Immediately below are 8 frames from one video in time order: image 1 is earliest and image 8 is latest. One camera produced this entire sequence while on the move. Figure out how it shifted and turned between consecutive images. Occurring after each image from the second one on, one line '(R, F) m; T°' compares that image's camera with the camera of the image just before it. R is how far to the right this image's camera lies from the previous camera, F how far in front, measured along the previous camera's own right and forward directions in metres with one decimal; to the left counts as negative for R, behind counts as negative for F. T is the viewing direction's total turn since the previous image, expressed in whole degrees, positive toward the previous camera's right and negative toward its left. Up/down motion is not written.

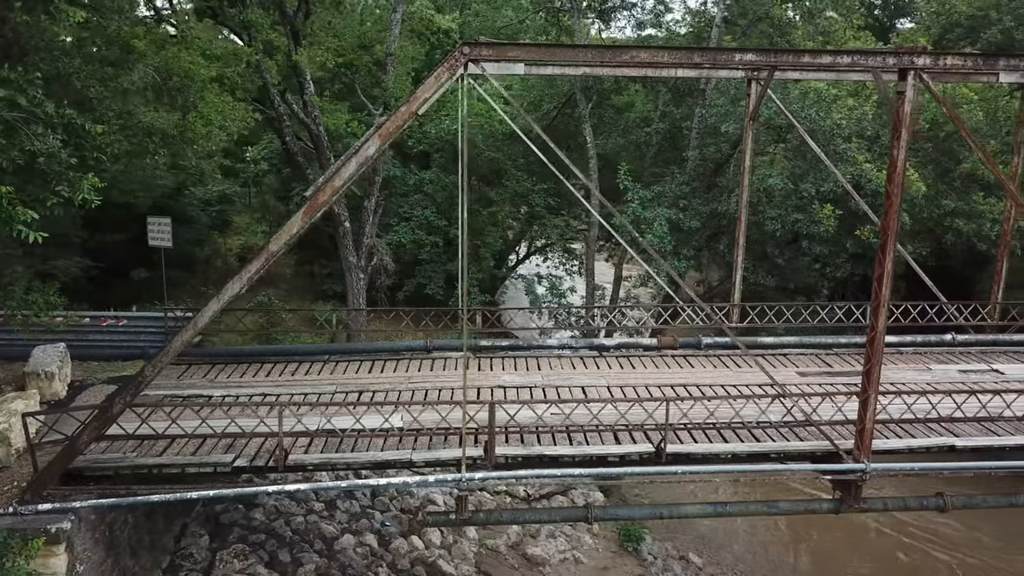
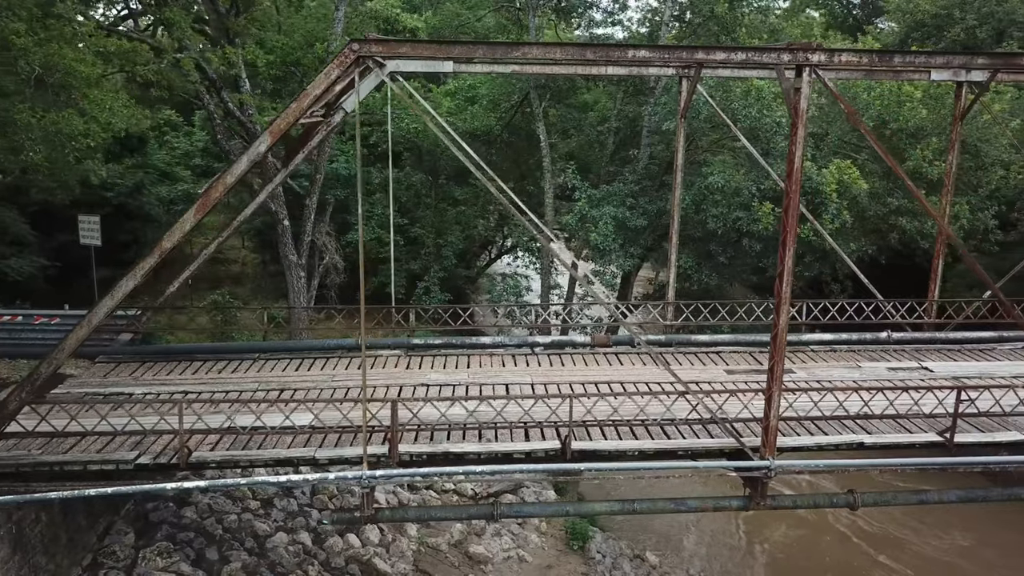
(+0.8, 0.0) m; 0°
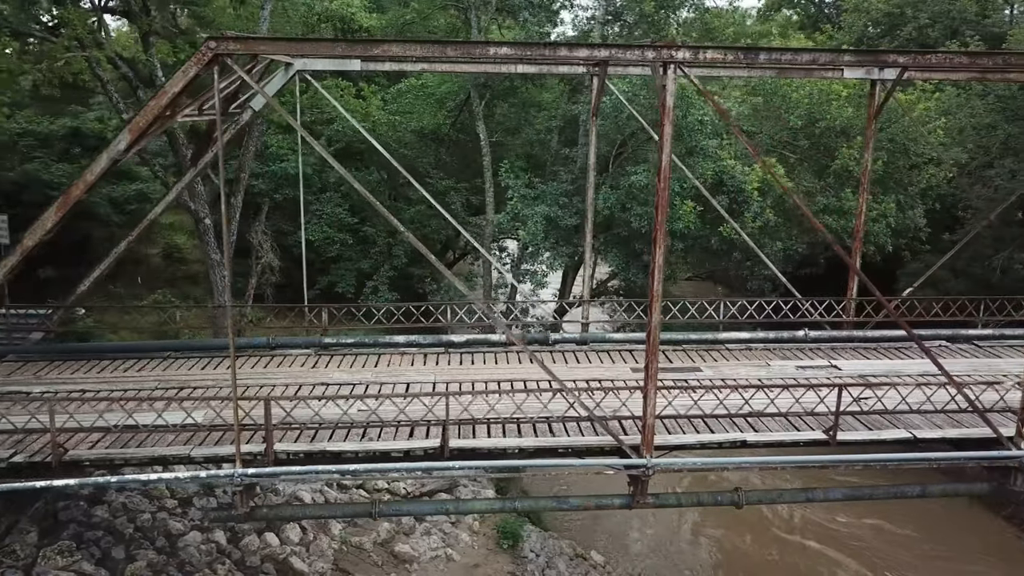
(+1.0, 0.0) m; 0°
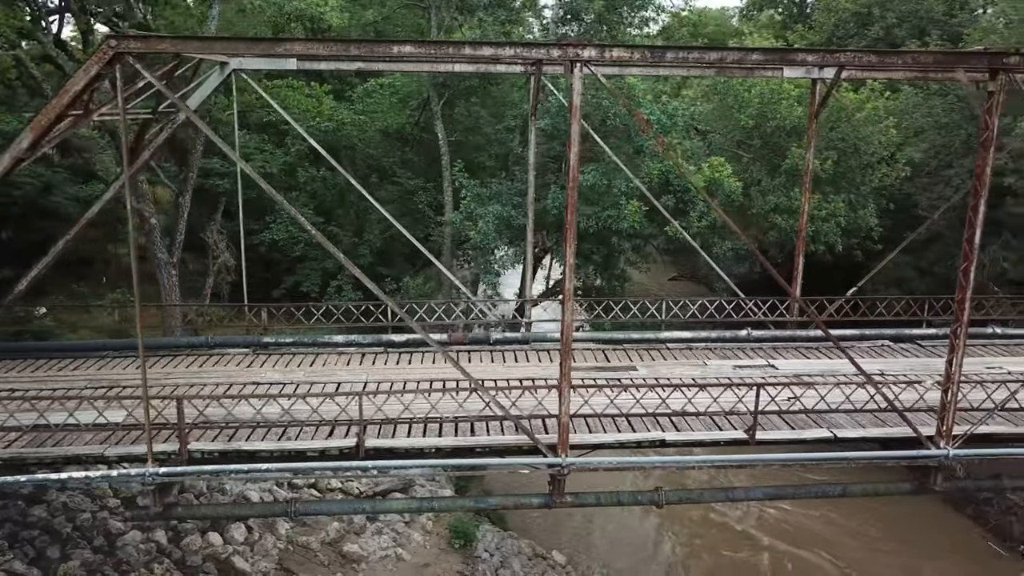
(+0.7, 0.0) m; 0°
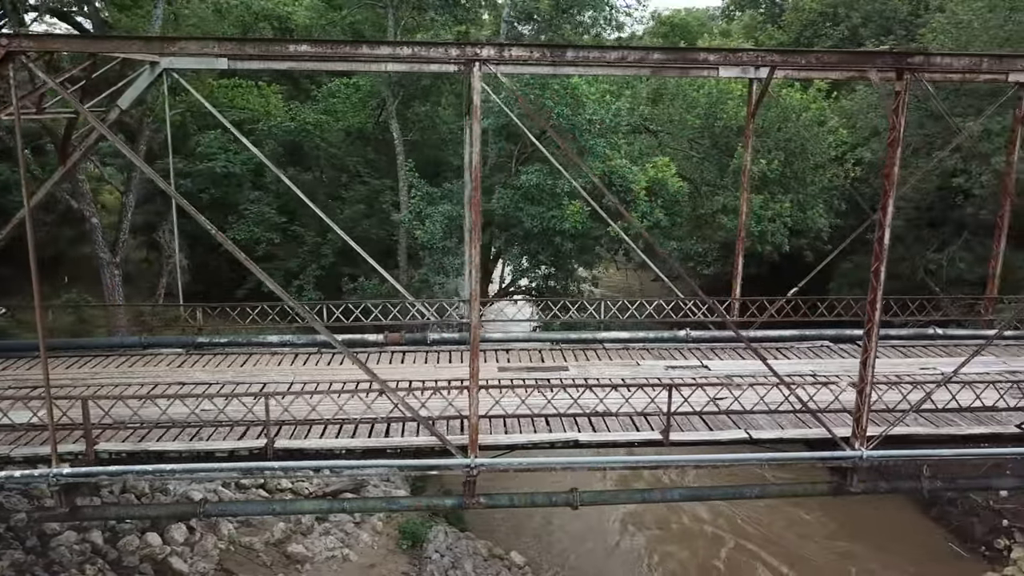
(+0.7, 0.0) m; 0°
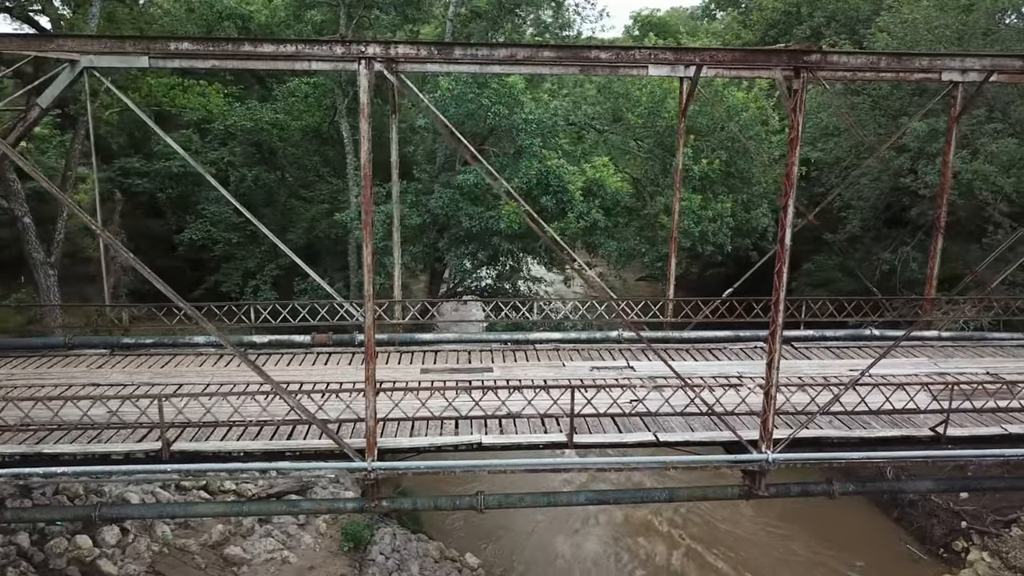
(+0.8, +0.1) m; 0°
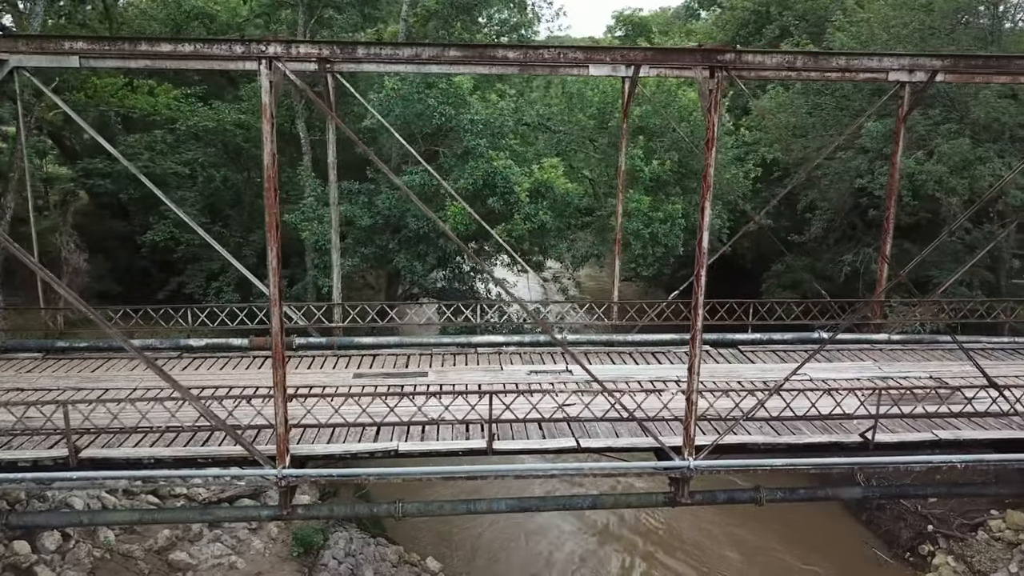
(+0.7, +0.1) m; 0°
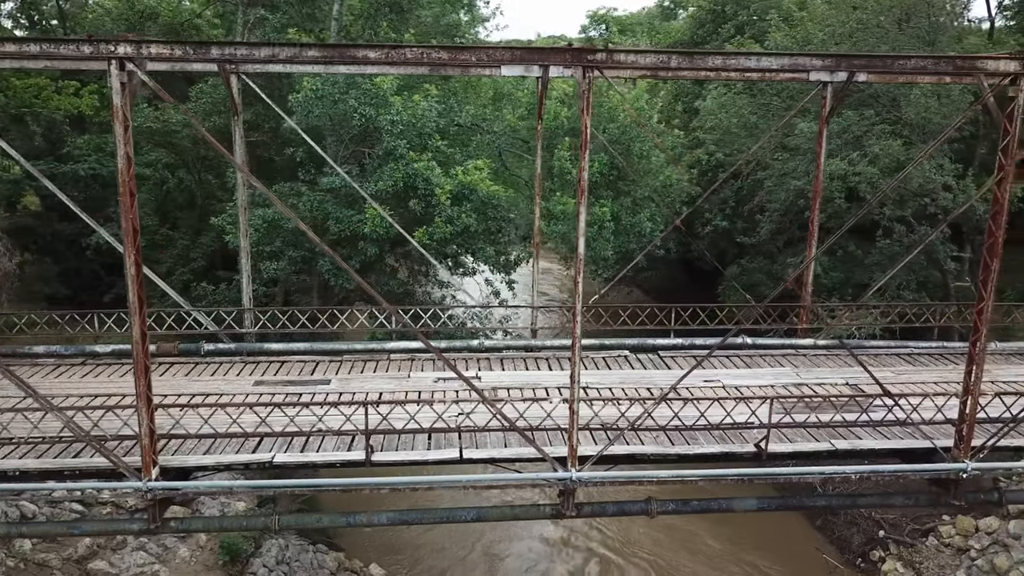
(+1.0, +0.2) m; 0°
